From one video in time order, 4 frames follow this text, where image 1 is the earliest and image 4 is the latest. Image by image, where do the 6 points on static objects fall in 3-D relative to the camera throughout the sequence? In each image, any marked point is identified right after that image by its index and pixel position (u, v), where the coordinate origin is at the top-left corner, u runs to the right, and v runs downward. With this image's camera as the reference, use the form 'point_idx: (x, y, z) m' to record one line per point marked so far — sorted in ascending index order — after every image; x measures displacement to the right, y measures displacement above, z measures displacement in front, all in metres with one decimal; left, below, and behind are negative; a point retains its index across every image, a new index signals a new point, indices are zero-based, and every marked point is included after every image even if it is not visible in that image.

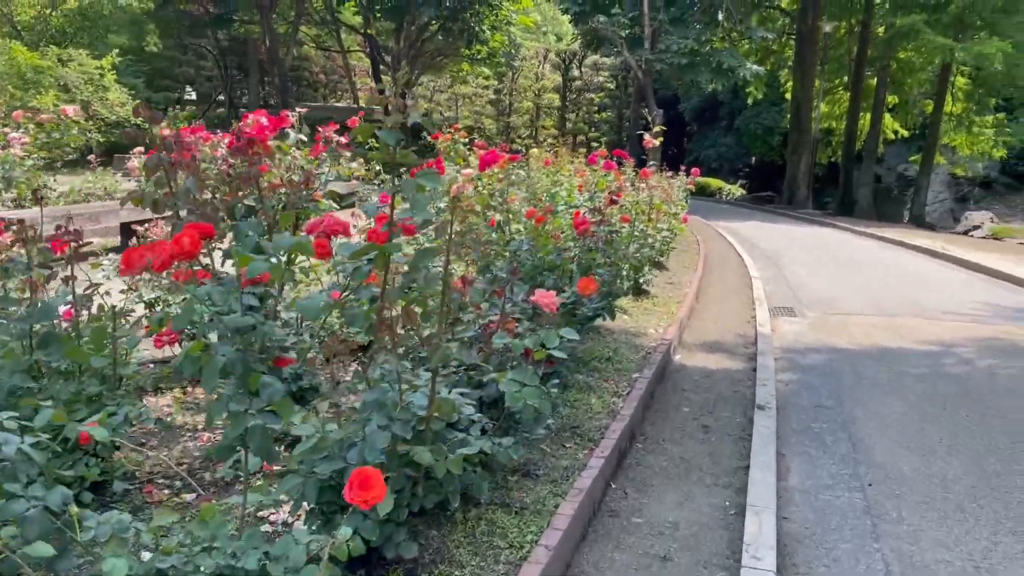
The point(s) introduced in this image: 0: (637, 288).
0: (+1.3, 0.0, +8.7) m
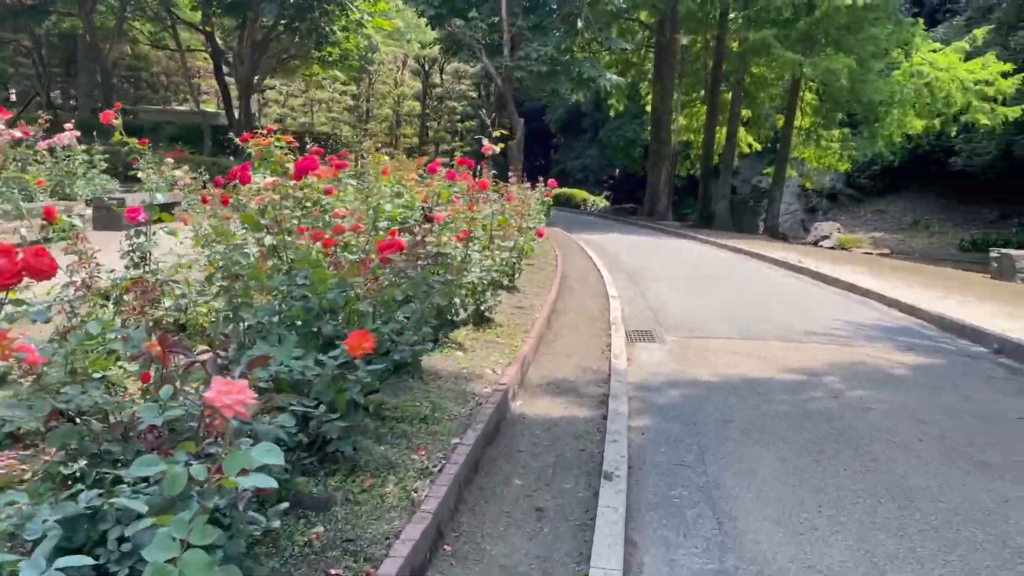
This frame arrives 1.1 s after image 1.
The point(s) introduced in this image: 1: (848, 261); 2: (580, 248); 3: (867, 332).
0: (-0.3, -0.3, +7.6) m
1: (+7.8, +0.6, +19.4) m
2: (+1.5, +1.0, +19.0) m
3: (+4.1, -0.5, +9.6) m
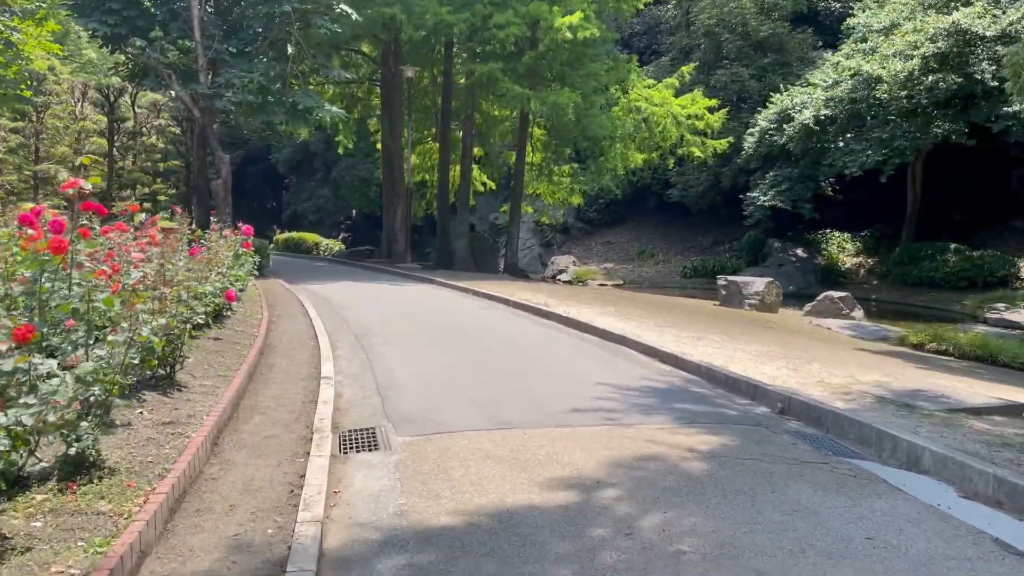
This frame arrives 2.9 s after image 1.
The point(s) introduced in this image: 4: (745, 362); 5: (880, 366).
0: (-2.5, -1.0, +4.6) m
1: (+1.7, -0.3, +18.3) m
2: (-4.1, -0.3, +16.1) m
3: (+1.2, -1.1, +7.9) m
4: (+2.9, -0.9, +10.3) m
5: (+4.9, -1.0, +11.0) m
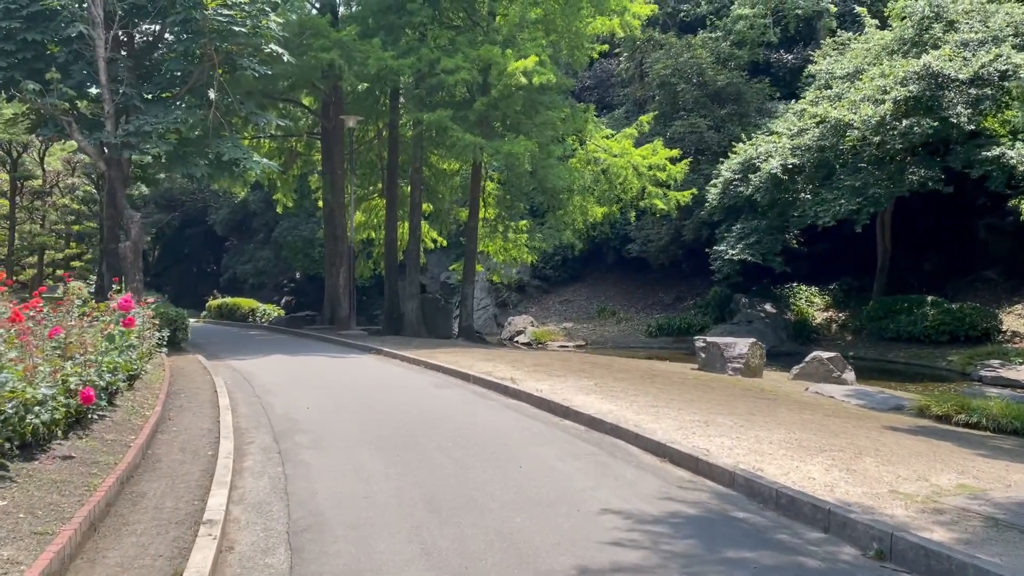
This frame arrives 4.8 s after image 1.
0: (-2.4, -1.4, +1.9) m
1: (+0.9, -1.6, +15.8) m
2: (-4.8, -1.6, +13.3) m
3: (+1.0, -1.7, +5.4) m
4: (+2.6, -1.7, +7.9) m
5: (+4.5, -1.8, +8.7) m
